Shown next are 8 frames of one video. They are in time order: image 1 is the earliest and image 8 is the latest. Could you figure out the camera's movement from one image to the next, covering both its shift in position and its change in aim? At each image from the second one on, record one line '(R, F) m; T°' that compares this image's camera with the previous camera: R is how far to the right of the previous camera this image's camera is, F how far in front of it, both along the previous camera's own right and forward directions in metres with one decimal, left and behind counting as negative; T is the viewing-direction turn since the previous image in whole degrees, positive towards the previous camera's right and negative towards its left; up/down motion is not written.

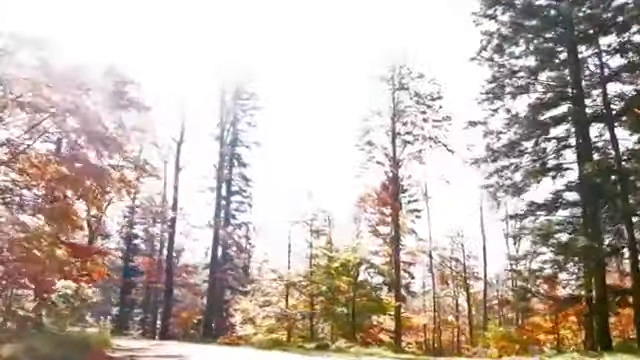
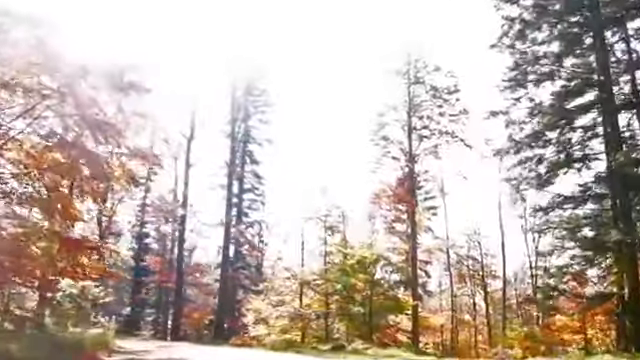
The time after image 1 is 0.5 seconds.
(0.0, +0.9) m; -1°
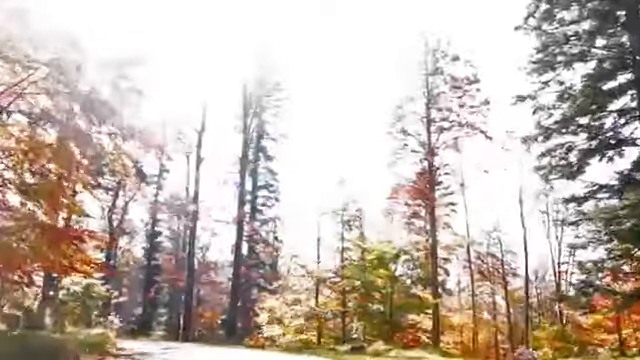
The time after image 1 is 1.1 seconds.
(0.0, +1.2) m; -1°
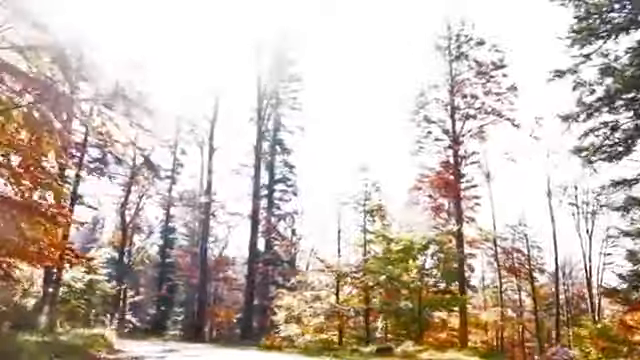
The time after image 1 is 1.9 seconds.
(-0.1, +1.6) m; -2°
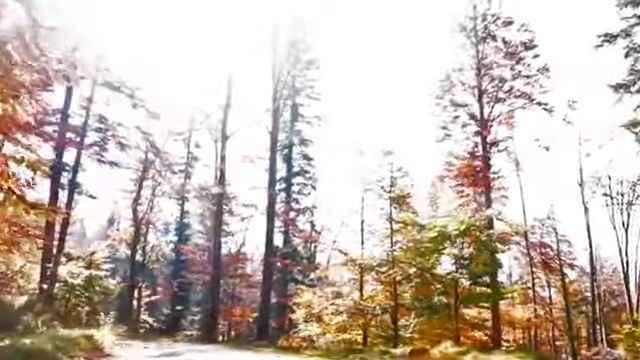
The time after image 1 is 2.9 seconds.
(-0.1, +1.9) m; -2°
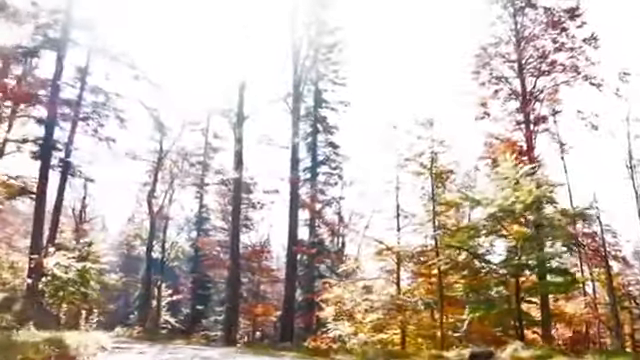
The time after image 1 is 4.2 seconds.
(-0.1, +2.6) m; -2°
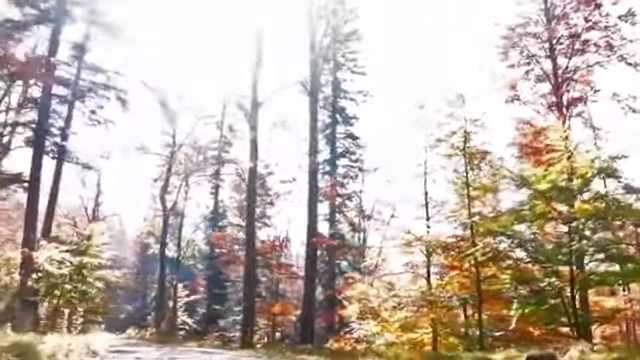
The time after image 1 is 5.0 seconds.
(-0.1, +1.6) m; -2°
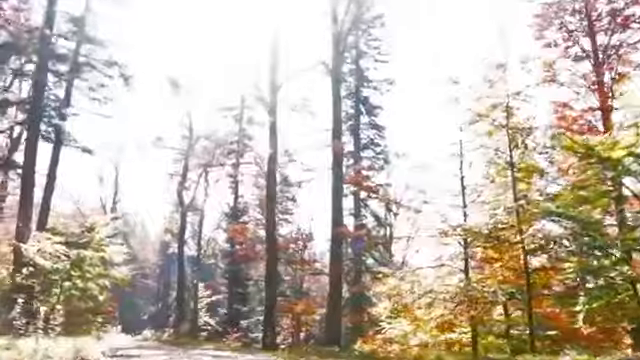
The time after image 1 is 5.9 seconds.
(-0.1, +1.6) m; -2°
